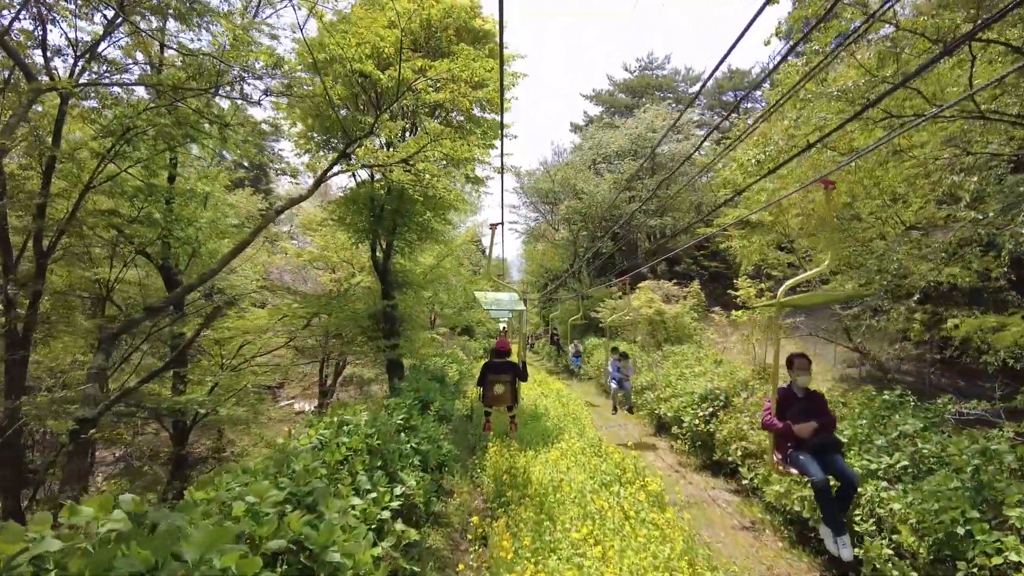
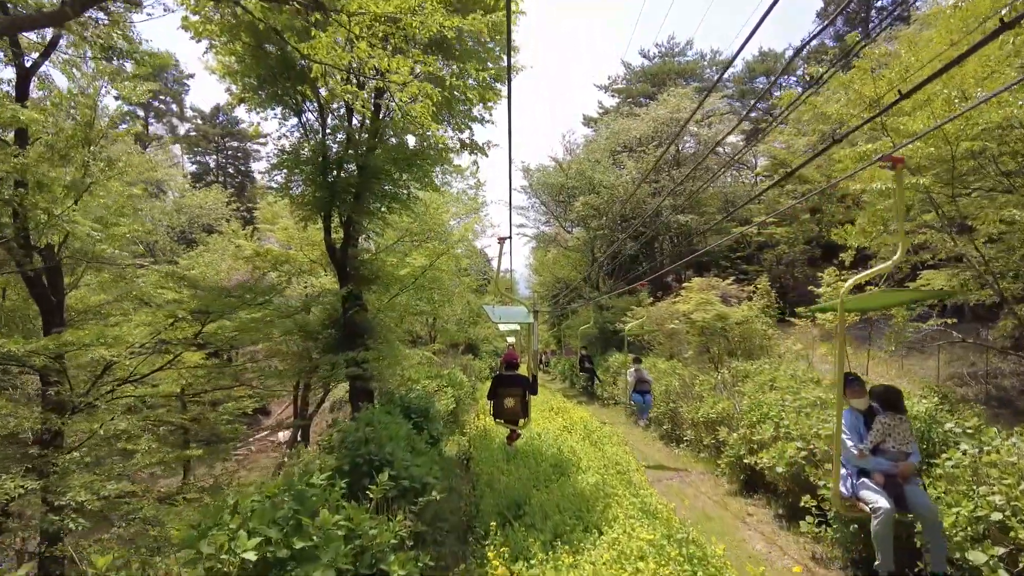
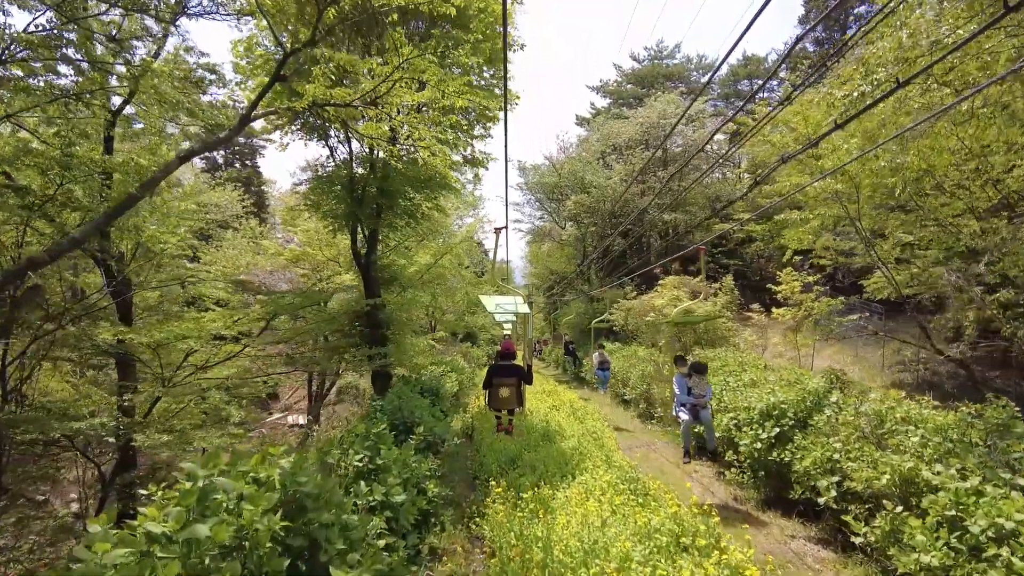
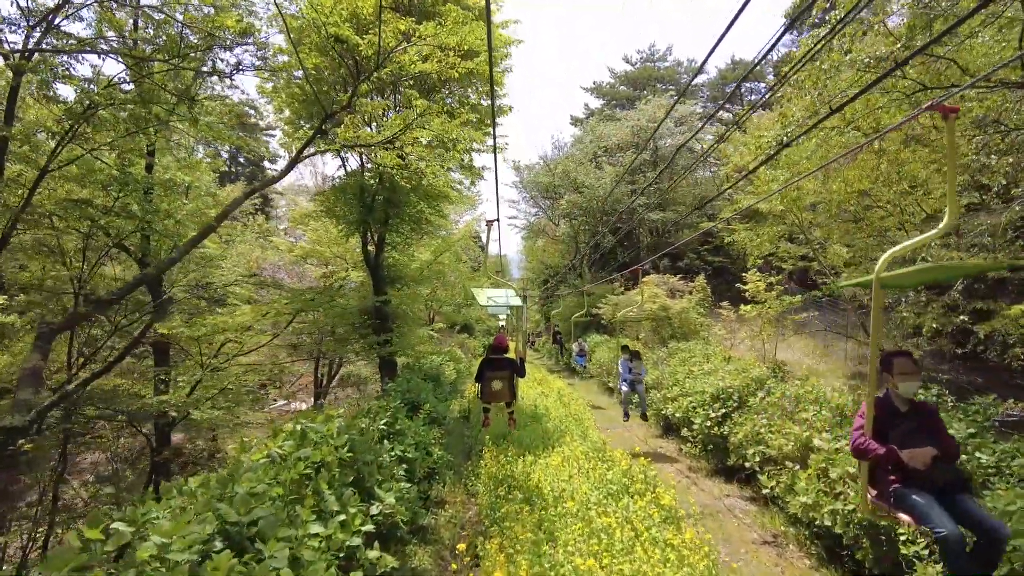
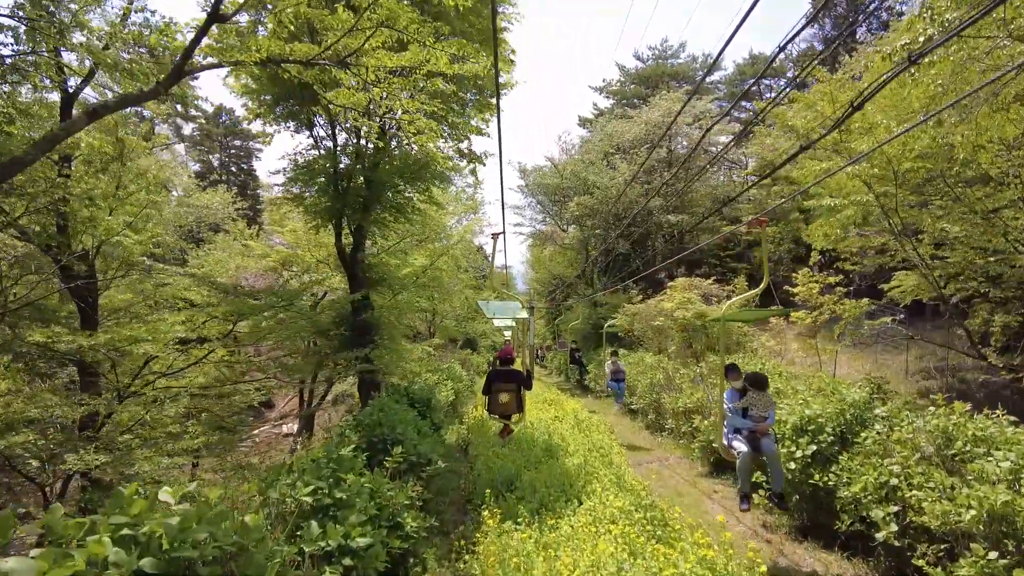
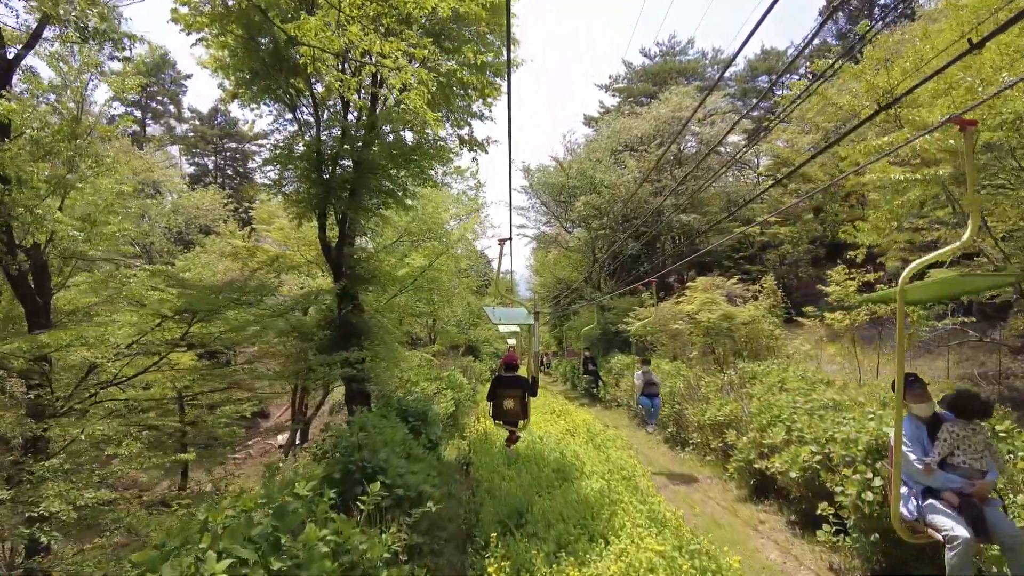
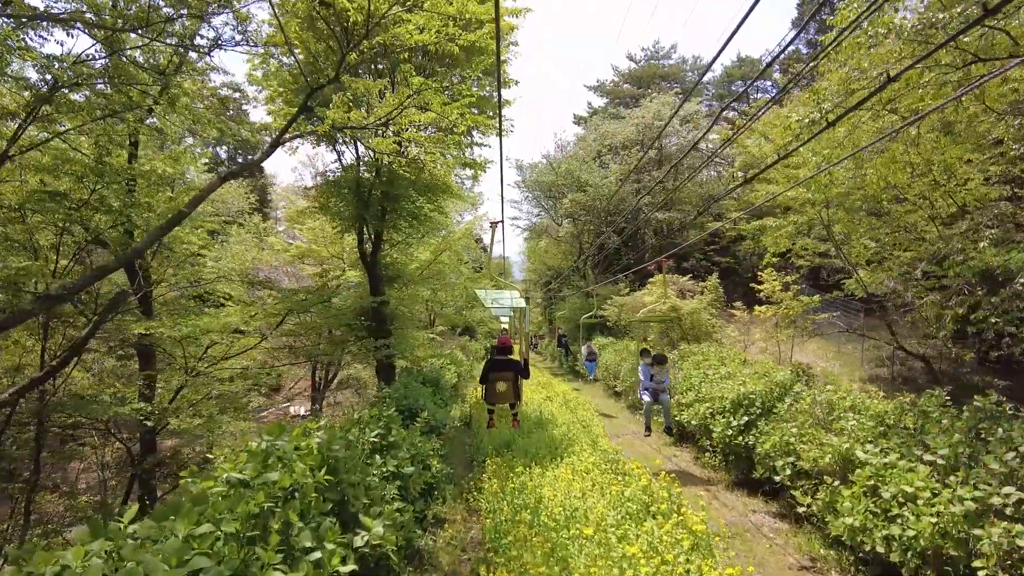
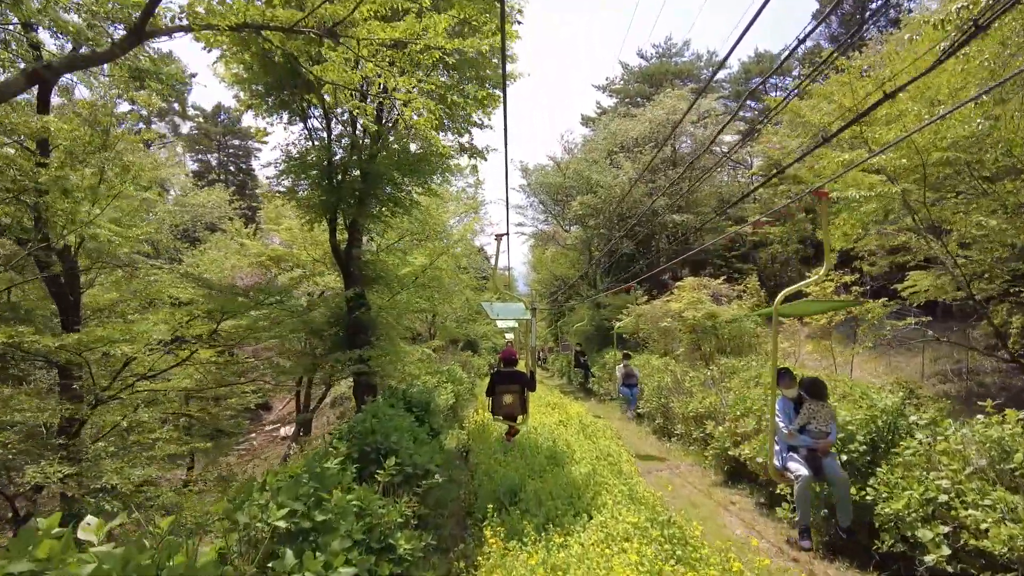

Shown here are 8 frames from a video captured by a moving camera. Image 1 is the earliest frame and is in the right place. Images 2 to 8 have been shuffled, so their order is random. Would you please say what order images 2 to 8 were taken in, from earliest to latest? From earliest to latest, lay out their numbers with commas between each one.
4, 7, 3, 5, 8, 2, 6
